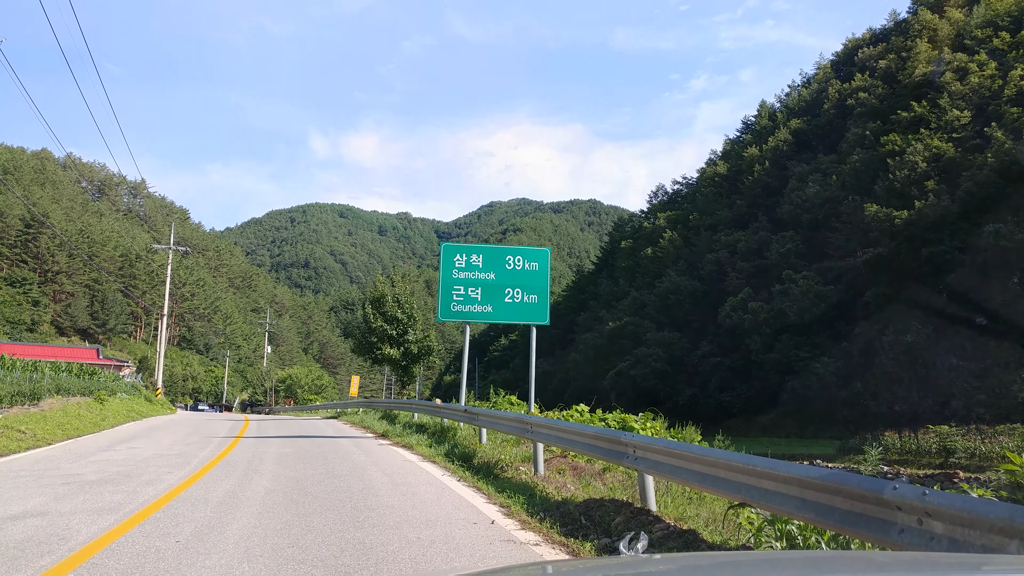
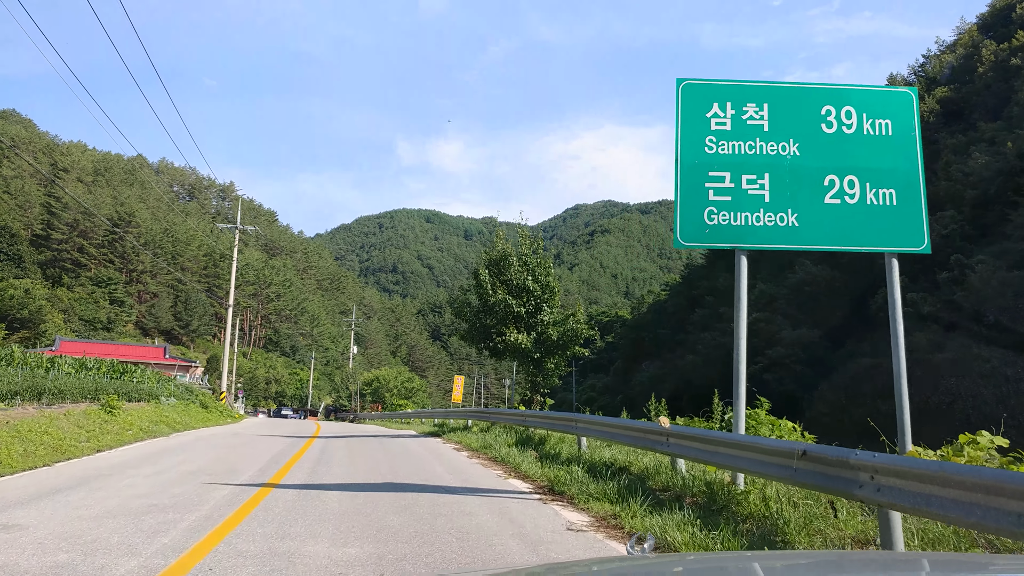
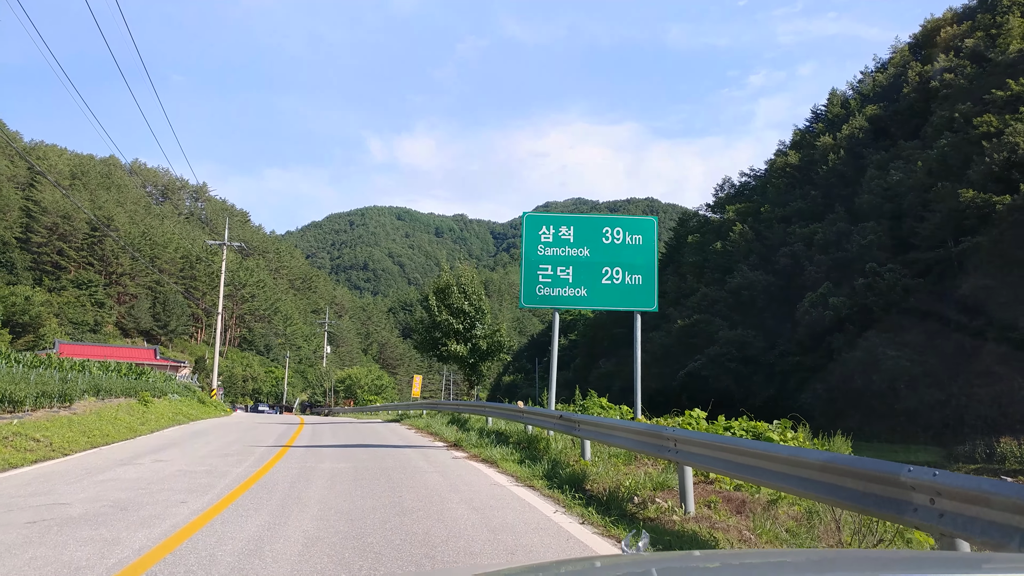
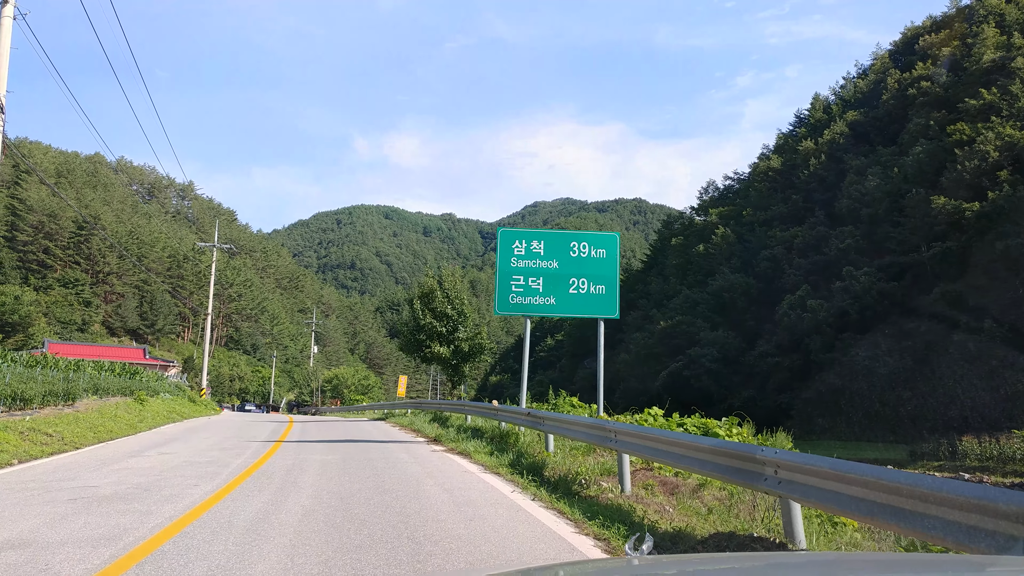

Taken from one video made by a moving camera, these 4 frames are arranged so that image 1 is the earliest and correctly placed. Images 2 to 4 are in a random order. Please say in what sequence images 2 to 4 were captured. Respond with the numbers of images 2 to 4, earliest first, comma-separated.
4, 3, 2
